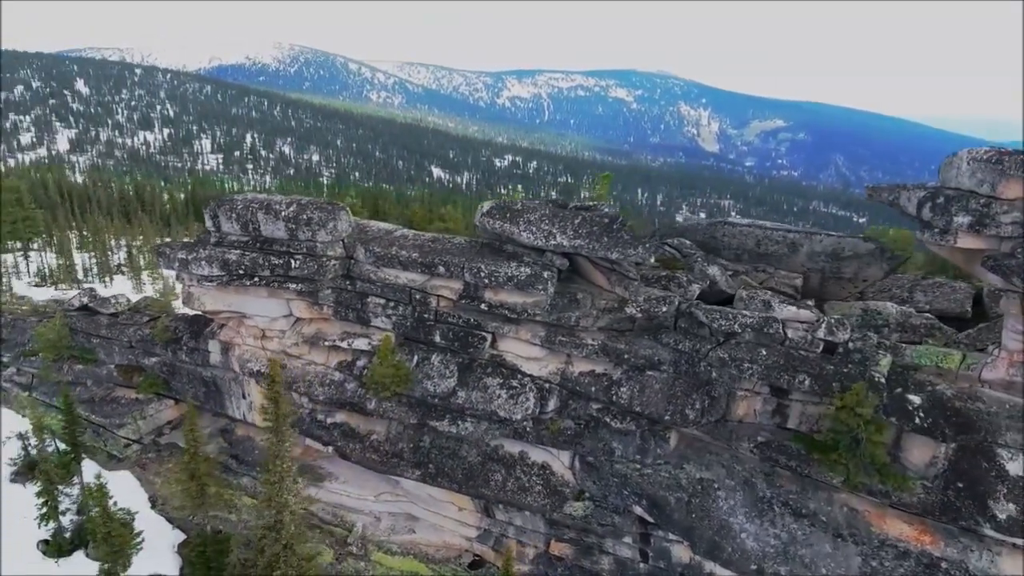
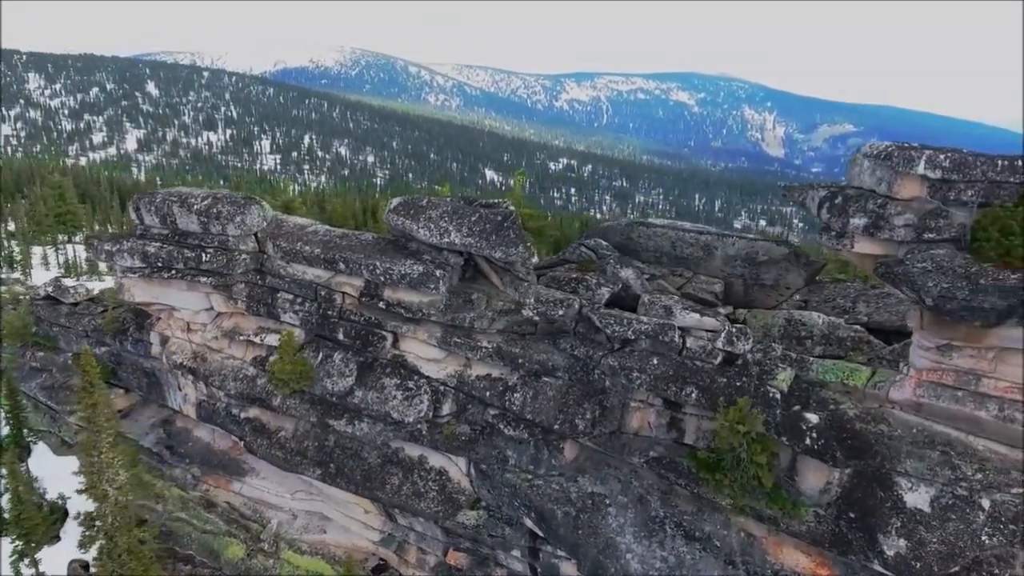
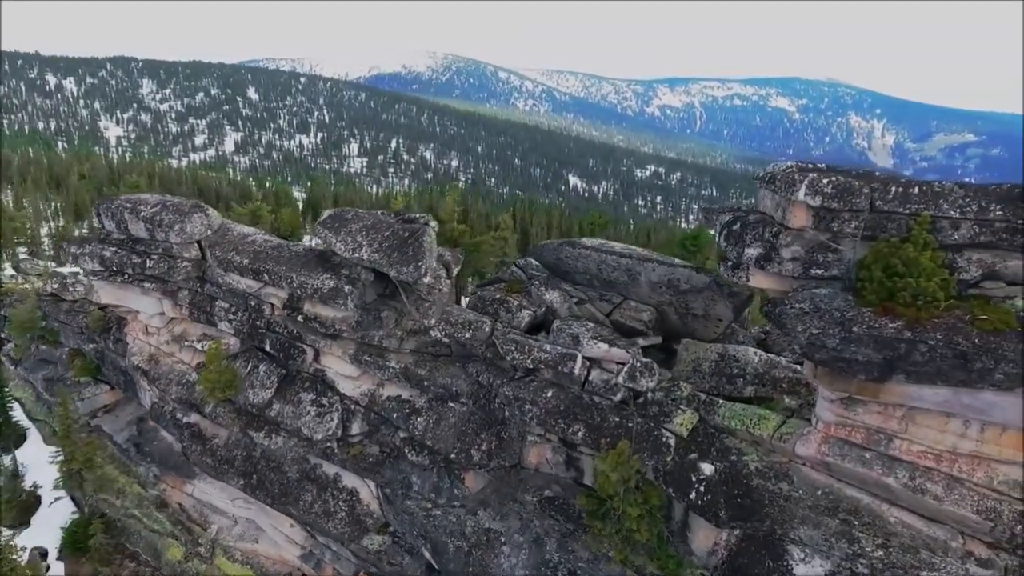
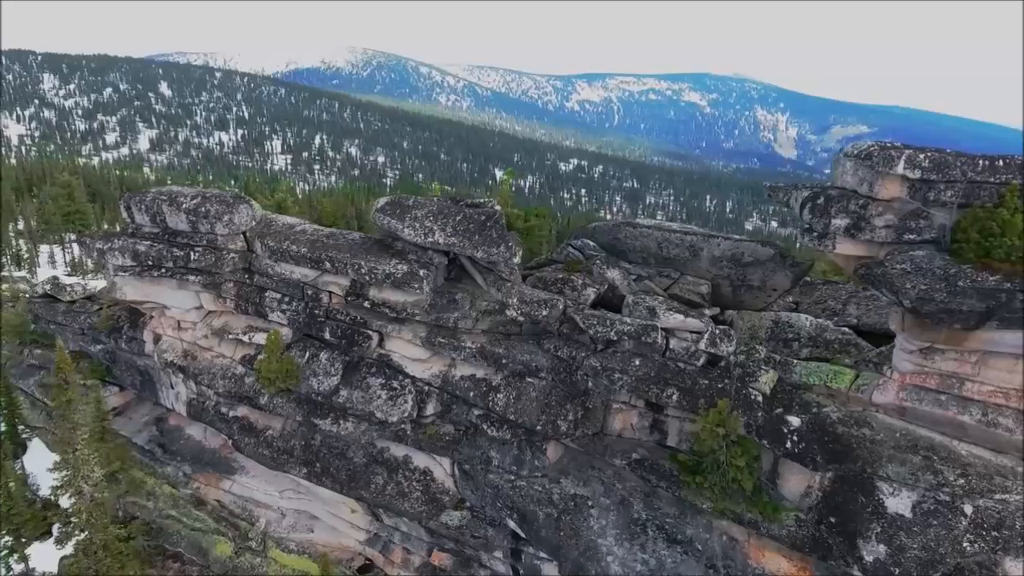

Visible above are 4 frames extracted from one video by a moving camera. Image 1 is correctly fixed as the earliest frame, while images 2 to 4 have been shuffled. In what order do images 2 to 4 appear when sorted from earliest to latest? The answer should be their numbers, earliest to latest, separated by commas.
2, 4, 3
